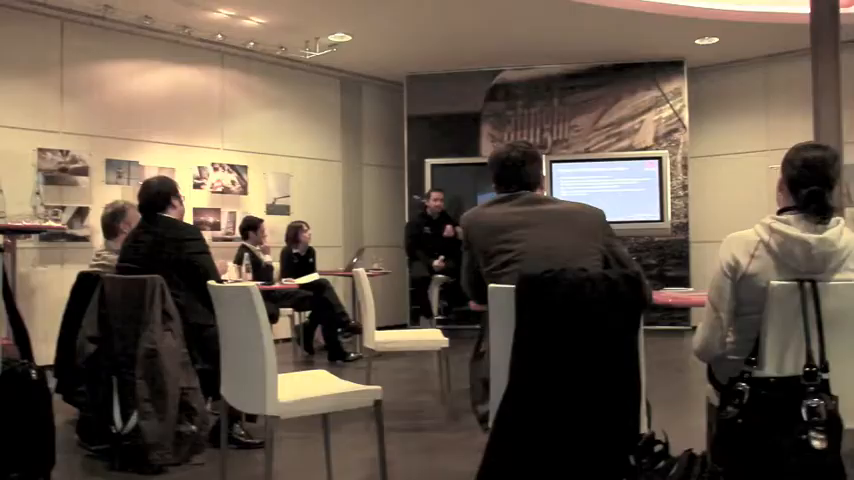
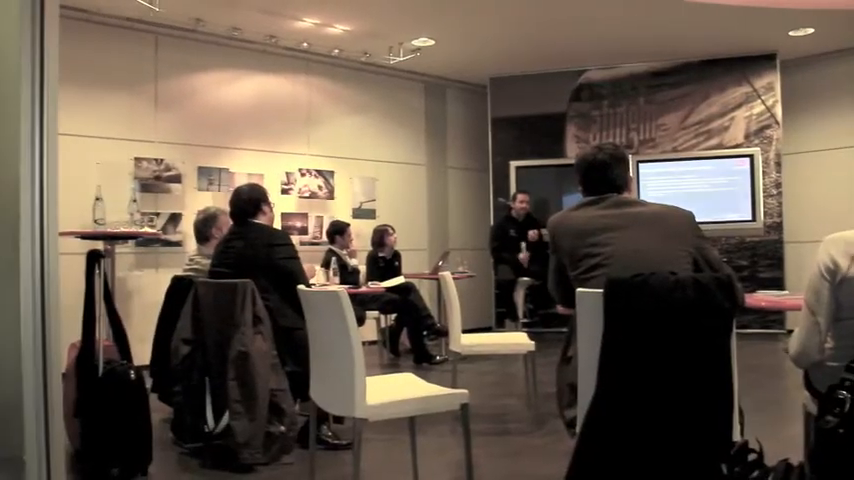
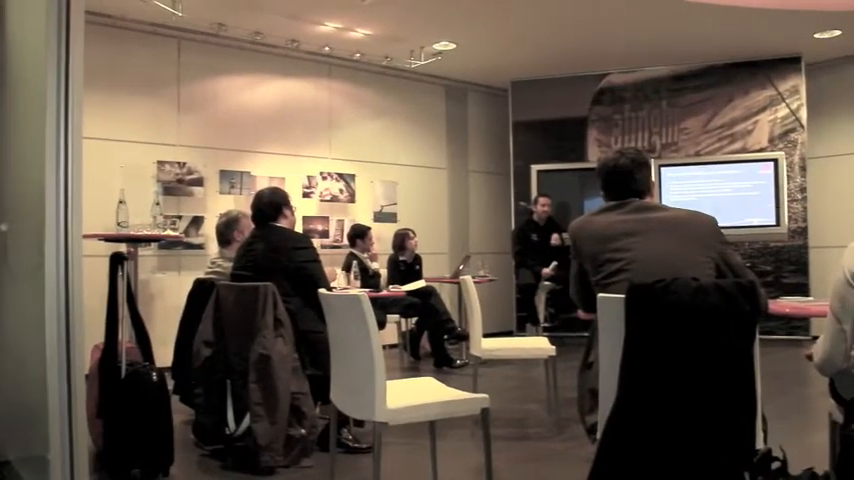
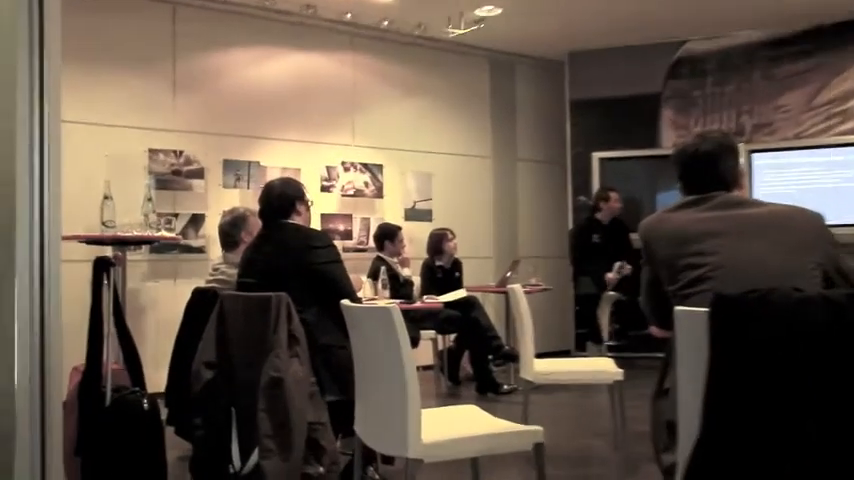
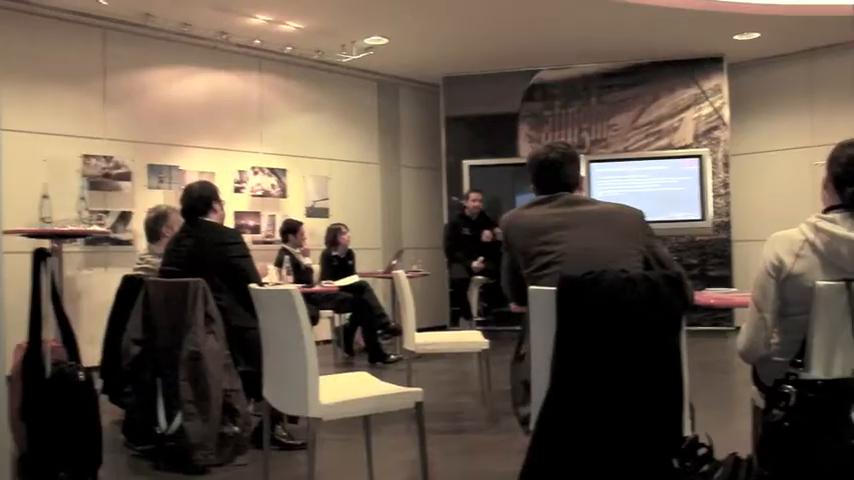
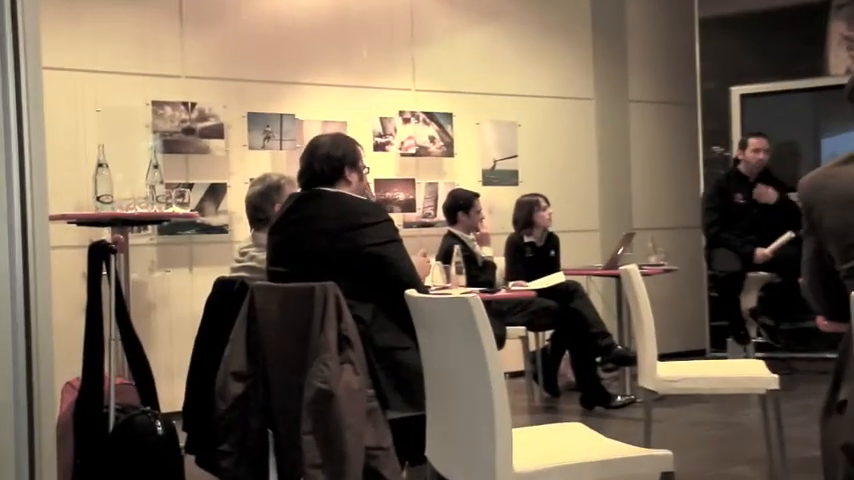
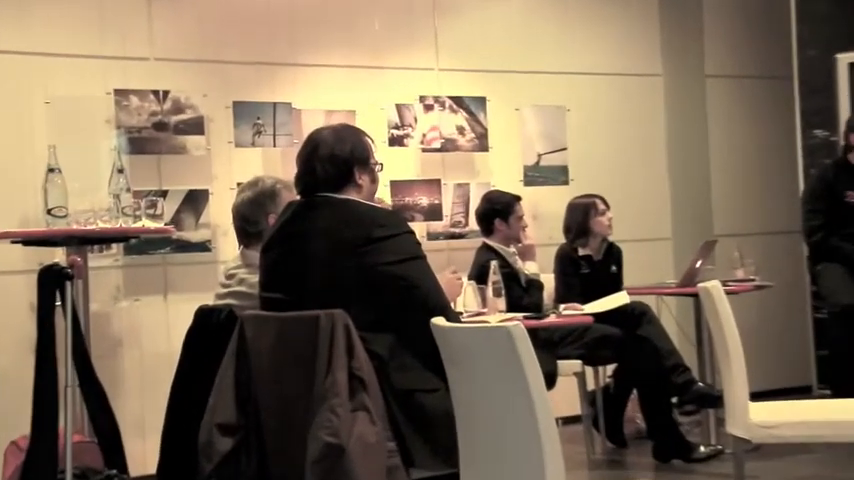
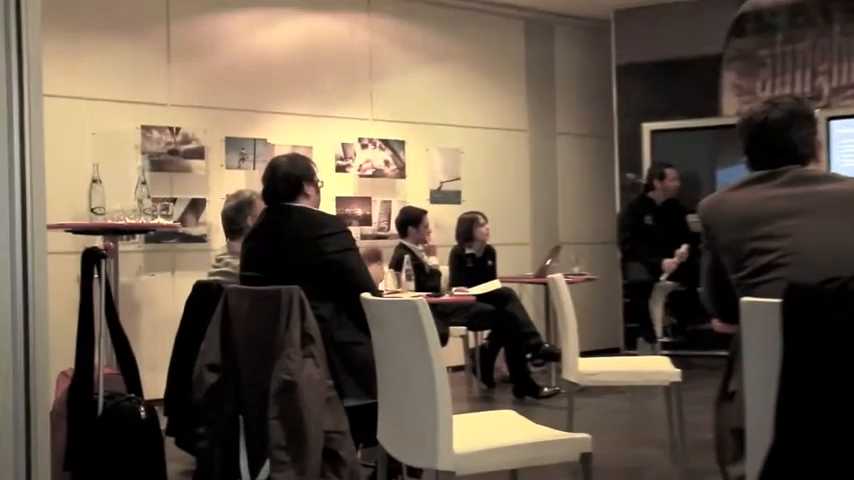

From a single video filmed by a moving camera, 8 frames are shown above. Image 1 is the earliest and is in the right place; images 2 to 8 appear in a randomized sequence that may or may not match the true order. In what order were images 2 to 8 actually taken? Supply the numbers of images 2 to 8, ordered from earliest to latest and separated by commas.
5, 2, 3, 4, 8, 6, 7
